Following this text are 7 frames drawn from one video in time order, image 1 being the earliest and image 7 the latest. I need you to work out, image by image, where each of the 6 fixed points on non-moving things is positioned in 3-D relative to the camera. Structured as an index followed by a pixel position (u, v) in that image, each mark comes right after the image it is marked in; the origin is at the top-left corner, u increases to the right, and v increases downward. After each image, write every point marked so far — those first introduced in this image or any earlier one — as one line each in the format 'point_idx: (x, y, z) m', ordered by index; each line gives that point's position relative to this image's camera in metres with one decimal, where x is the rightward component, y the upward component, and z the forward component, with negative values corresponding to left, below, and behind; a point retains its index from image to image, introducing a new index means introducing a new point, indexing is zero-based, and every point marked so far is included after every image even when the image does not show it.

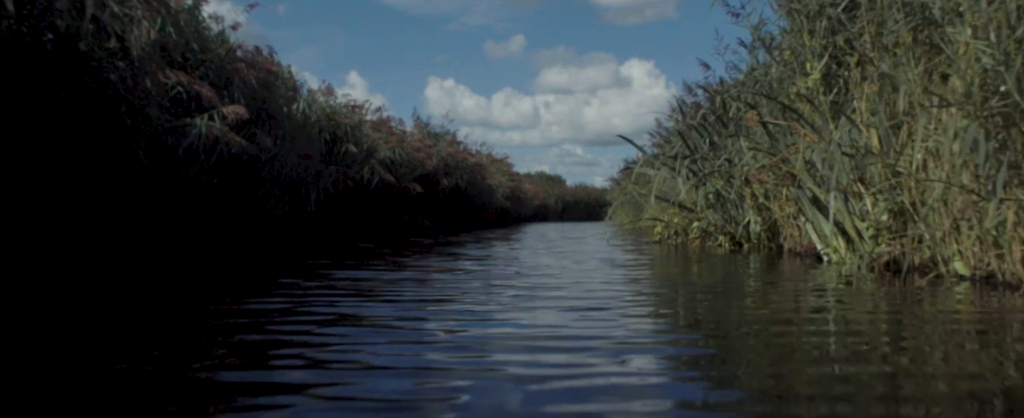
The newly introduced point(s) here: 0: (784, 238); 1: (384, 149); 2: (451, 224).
0: (+1.9, -0.2, +6.4) m
1: (-1.7, +0.8, +12.1) m
2: (-1.2, -0.3, +17.6) m
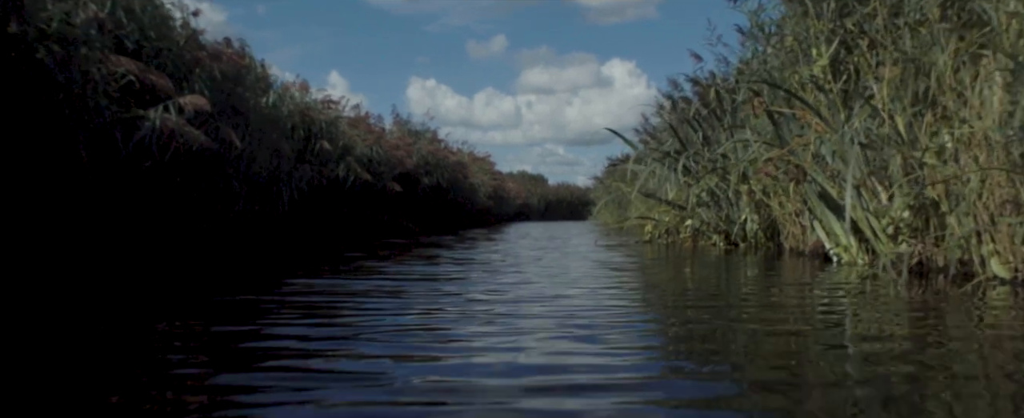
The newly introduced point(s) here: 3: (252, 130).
0: (+1.8, -0.2, +6.0) m
1: (-1.9, +0.8, +11.7) m
2: (-1.5, -0.3, +17.2) m
3: (-1.8, +0.6, +6.6) m
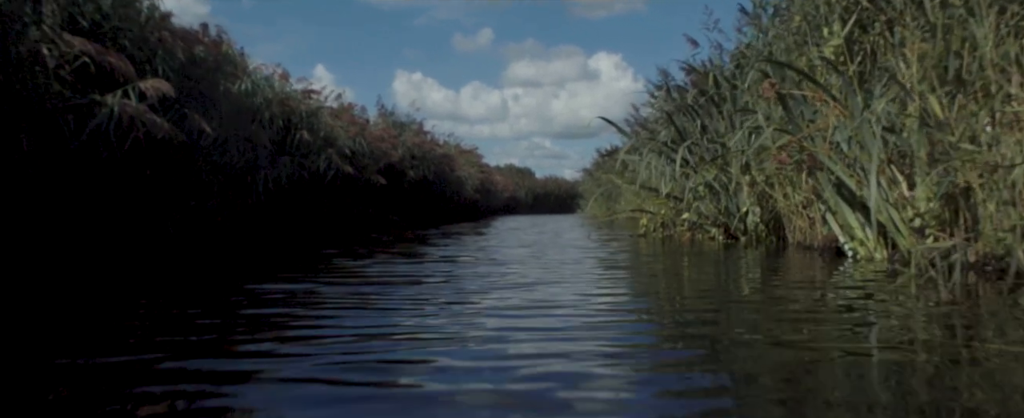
0: (+1.7, -0.1, +5.7) m
1: (-2.0, +0.9, +11.3) m
2: (-1.8, -0.2, +16.8) m
3: (-1.9, +0.6, +6.2) m
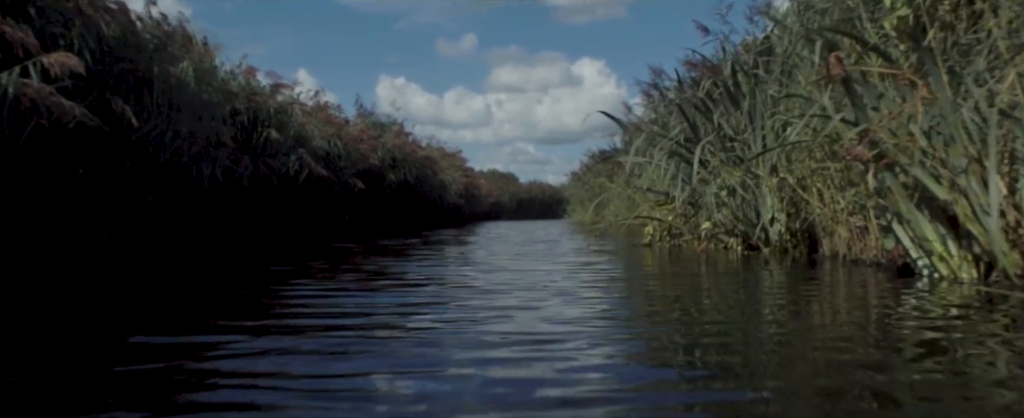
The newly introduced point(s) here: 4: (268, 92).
0: (+1.6, -0.2, +4.9) m
1: (-2.2, +0.8, +10.5) m
2: (-2.0, -0.3, +16.0) m
3: (-2.0, +0.6, +5.4) m
4: (-2.5, +1.2, +9.4) m
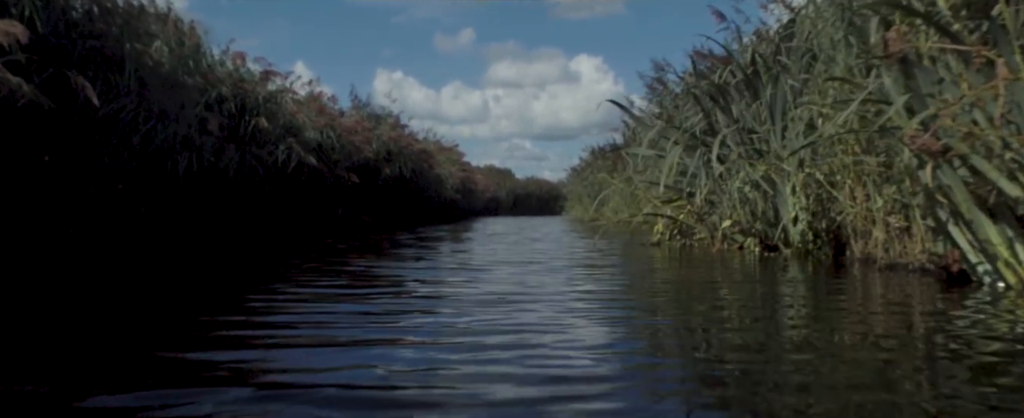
0: (+1.7, -0.2, +4.5) m
1: (-2.2, +0.9, +10.0) m
2: (-2.0, -0.2, +15.5) m
3: (-1.9, +0.6, +5.0) m
4: (-2.4, +1.2, +9.0) m
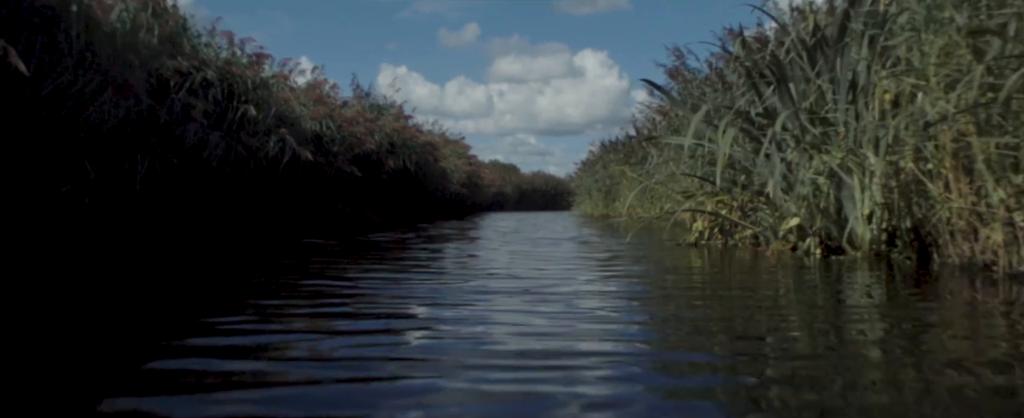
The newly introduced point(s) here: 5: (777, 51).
0: (+1.8, -0.1, +3.7) m
1: (-2.1, +0.9, +9.3) m
2: (-1.9, -0.1, +14.8) m
3: (-1.8, +0.6, +4.2) m
4: (-2.3, +1.3, +8.2) m
5: (+1.4, +0.8, +4.9) m
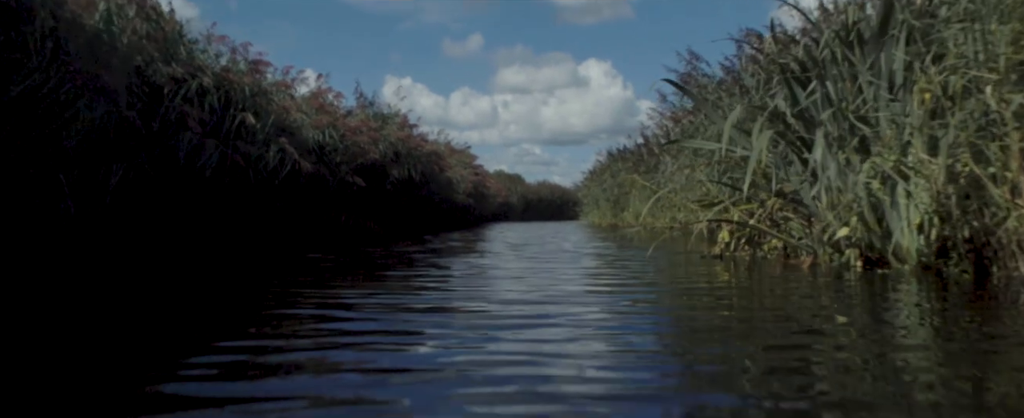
0: (+1.8, -0.2, +3.4) m
1: (-2.0, +0.8, +8.9) m
2: (-1.8, -0.3, +14.4) m
3: (-1.8, +0.6, +3.9) m
4: (-2.2, +1.2, +7.9) m
5: (+1.5, +0.8, +4.6) m
